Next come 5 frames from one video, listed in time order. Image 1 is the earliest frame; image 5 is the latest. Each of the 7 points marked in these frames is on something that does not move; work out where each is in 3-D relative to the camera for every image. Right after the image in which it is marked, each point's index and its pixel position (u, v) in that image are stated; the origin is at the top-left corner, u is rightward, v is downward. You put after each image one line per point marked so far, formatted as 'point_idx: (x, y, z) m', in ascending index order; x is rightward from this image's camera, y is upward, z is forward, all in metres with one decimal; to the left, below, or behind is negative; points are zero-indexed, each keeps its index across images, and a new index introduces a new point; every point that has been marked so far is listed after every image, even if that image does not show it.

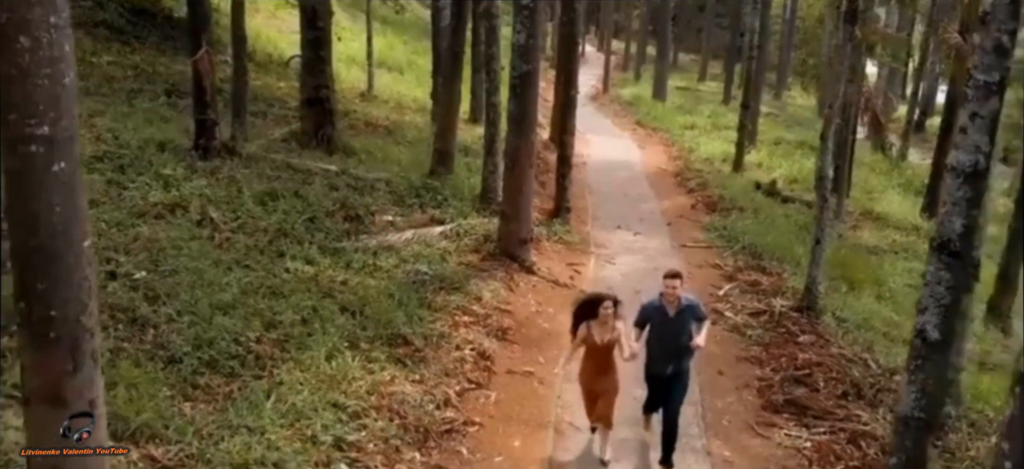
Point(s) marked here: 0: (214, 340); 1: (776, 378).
0: (-2.7, -0.9, +8.0) m
1: (+2.9, -1.6, +9.9) m
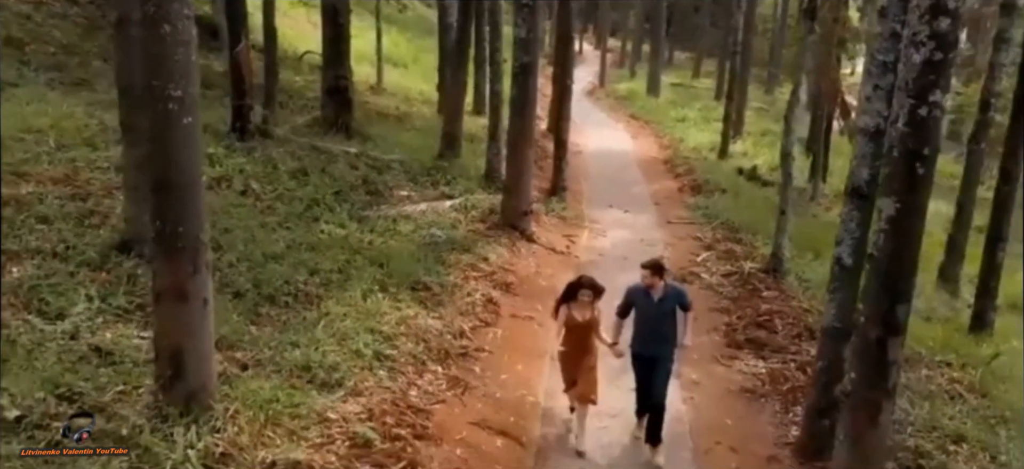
0: (-2.6, -0.5, +9.6) m
1: (+3.0, -1.2, +11.5) m
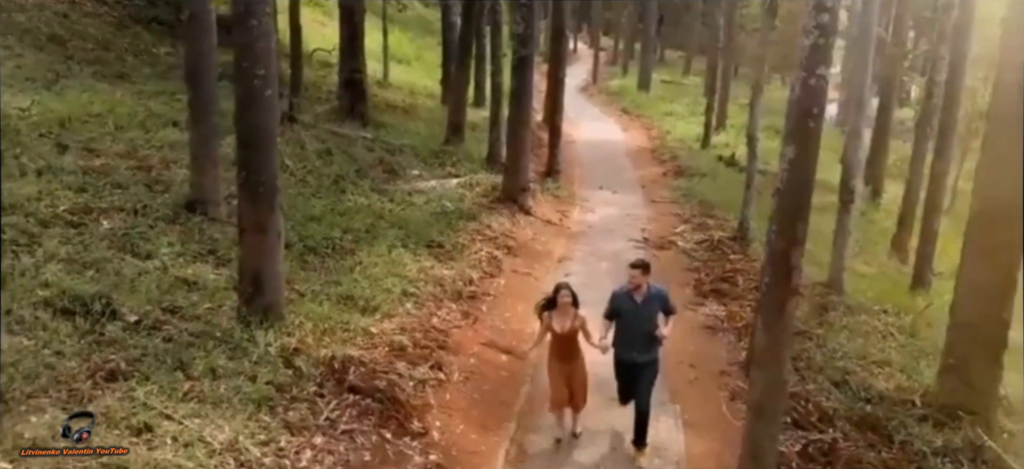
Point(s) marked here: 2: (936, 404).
0: (-2.6, 0.0, +11.5) m
1: (+3.0, -0.7, +13.4) m
2: (+4.5, -1.8, +9.4) m
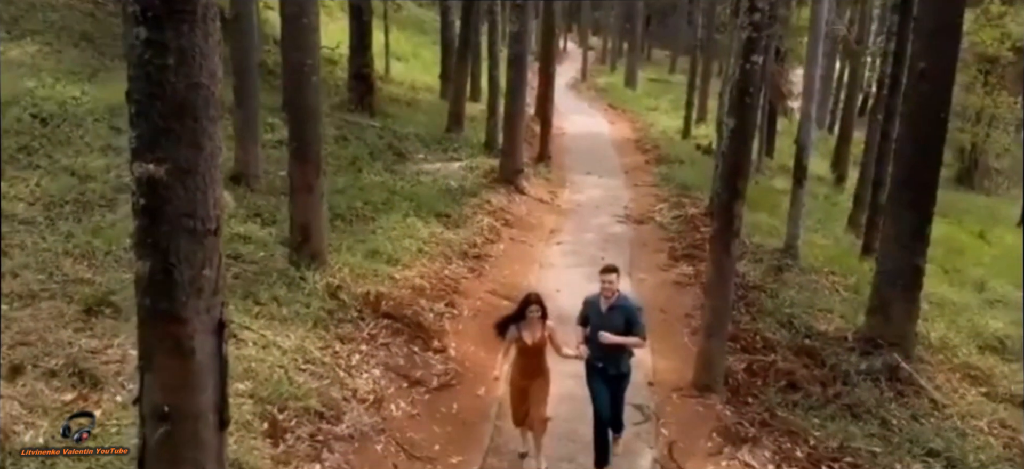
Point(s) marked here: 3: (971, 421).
0: (-2.6, +0.5, +13.4) m
1: (+2.9, -0.2, +15.3) m
2: (+4.5, -1.3, +11.4) m
3: (+5.3, -2.1, +10.2) m
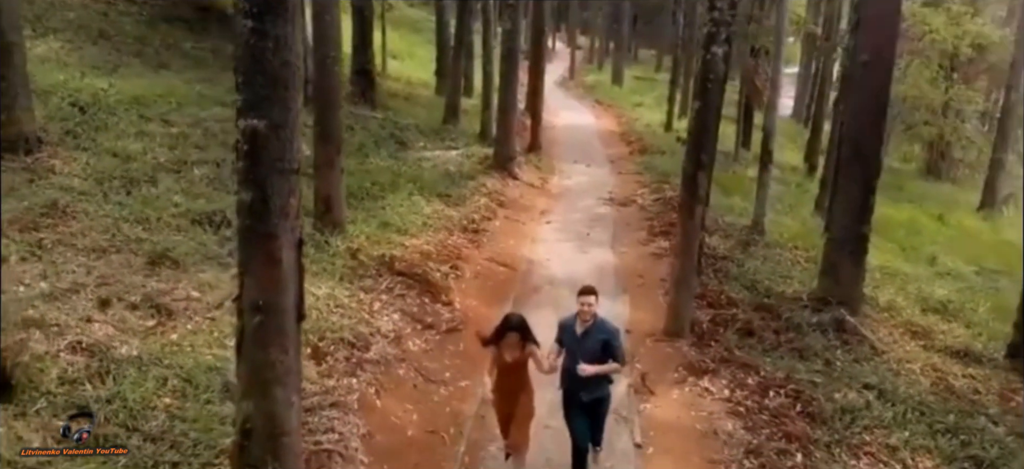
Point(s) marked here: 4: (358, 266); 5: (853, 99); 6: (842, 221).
0: (-2.7, +0.8, +14.9) m
1: (+2.8, +0.2, +16.9) m
2: (+4.4, -0.9, +13.0) m
3: (+5.2, -1.7, +11.8) m
4: (-1.9, -0.4, +11.0) m
5: (+4.8, +1.9, +12.5) m
6: (+4.7, +0.2, +12.8) m
